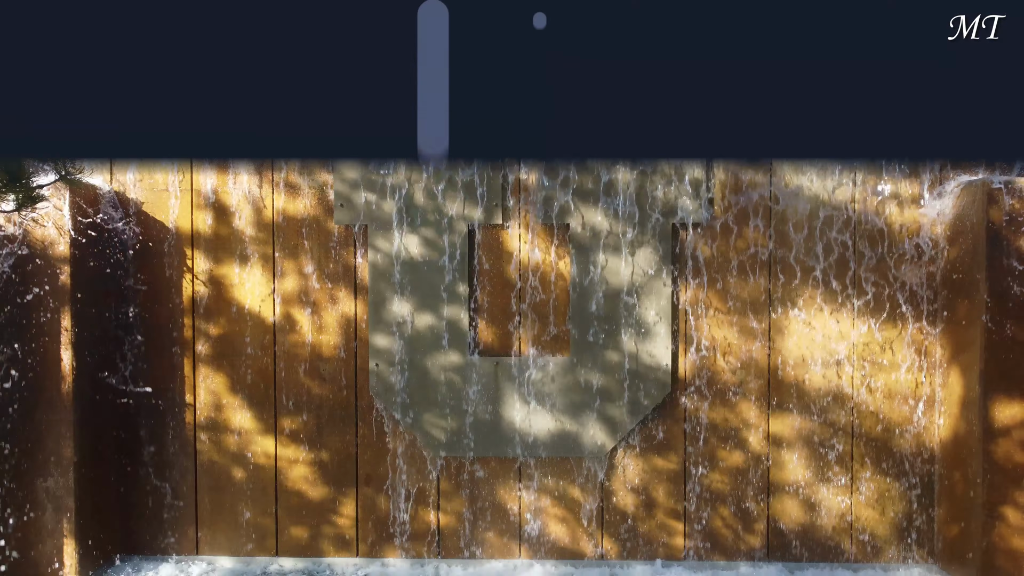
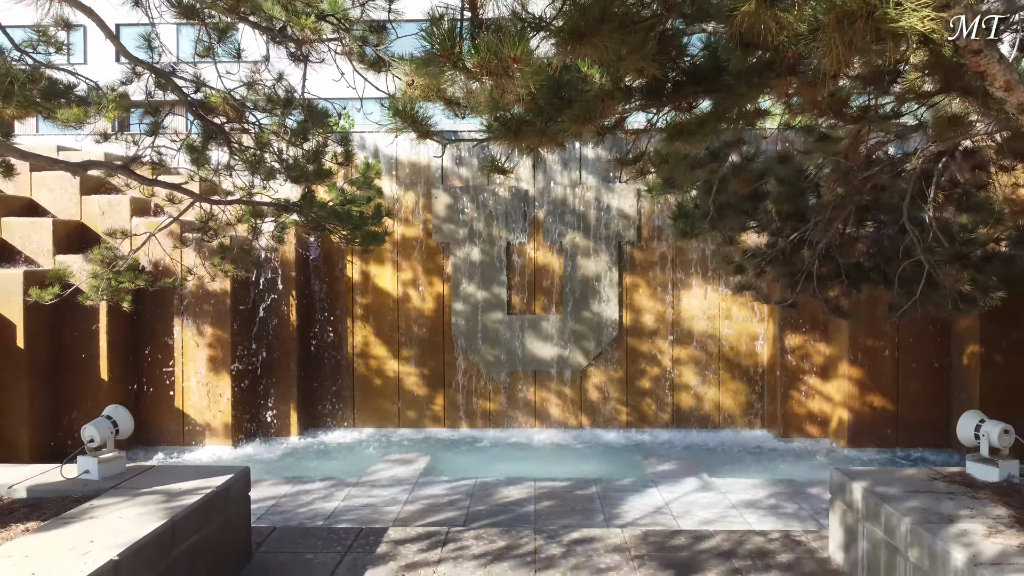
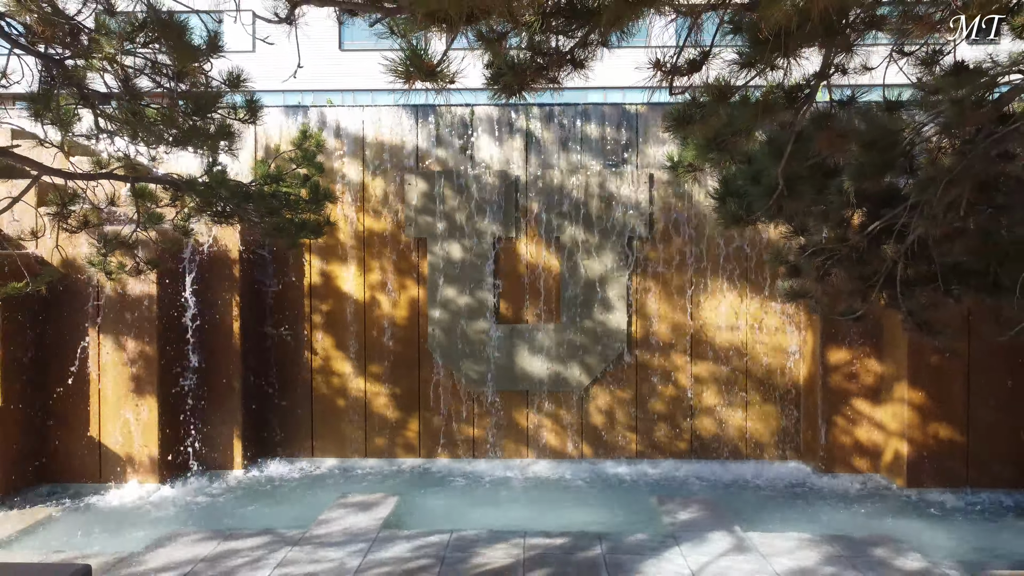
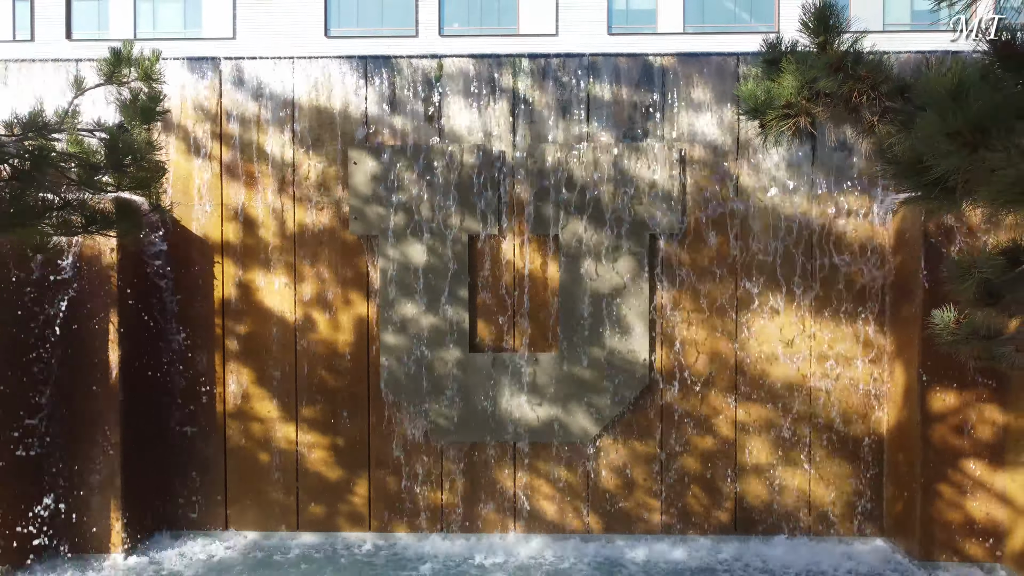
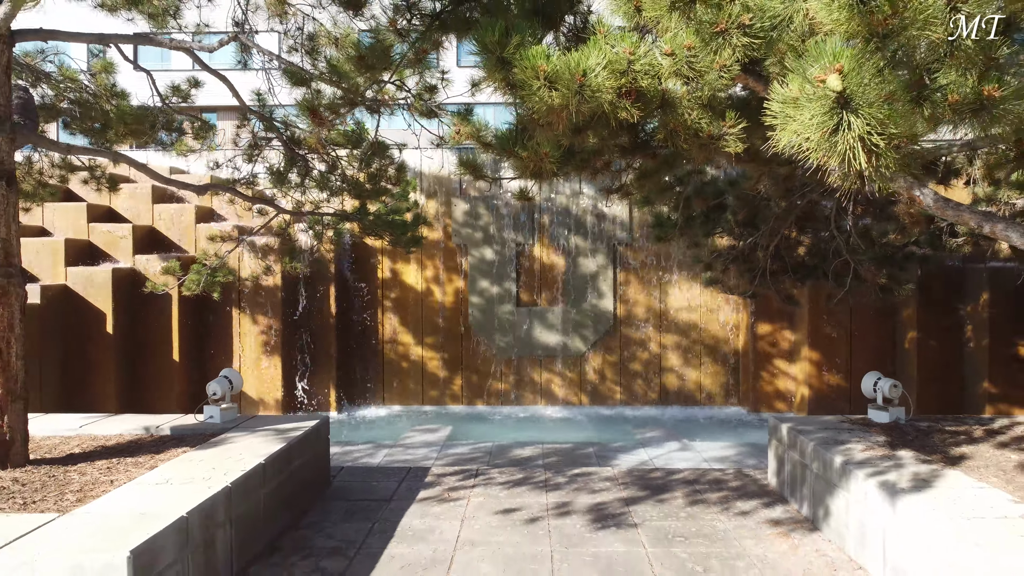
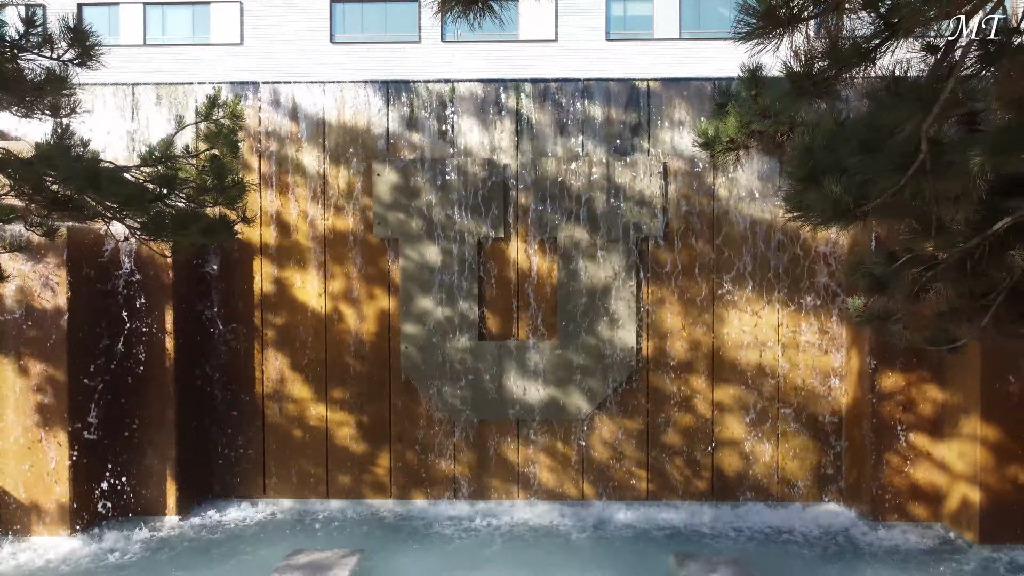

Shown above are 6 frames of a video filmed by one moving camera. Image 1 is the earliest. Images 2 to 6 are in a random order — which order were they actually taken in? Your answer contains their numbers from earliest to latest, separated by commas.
4, 6, 3, 2, 5
